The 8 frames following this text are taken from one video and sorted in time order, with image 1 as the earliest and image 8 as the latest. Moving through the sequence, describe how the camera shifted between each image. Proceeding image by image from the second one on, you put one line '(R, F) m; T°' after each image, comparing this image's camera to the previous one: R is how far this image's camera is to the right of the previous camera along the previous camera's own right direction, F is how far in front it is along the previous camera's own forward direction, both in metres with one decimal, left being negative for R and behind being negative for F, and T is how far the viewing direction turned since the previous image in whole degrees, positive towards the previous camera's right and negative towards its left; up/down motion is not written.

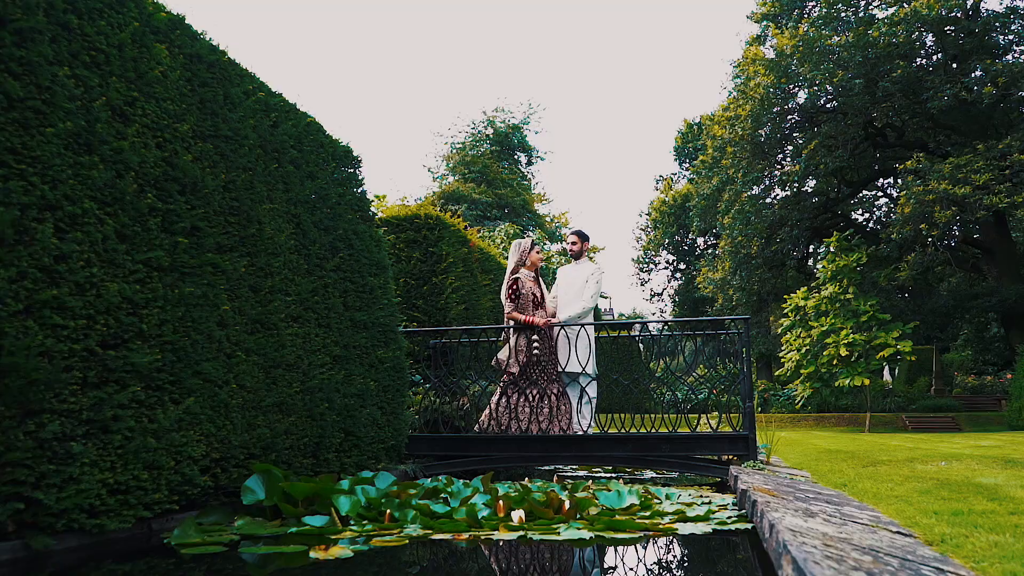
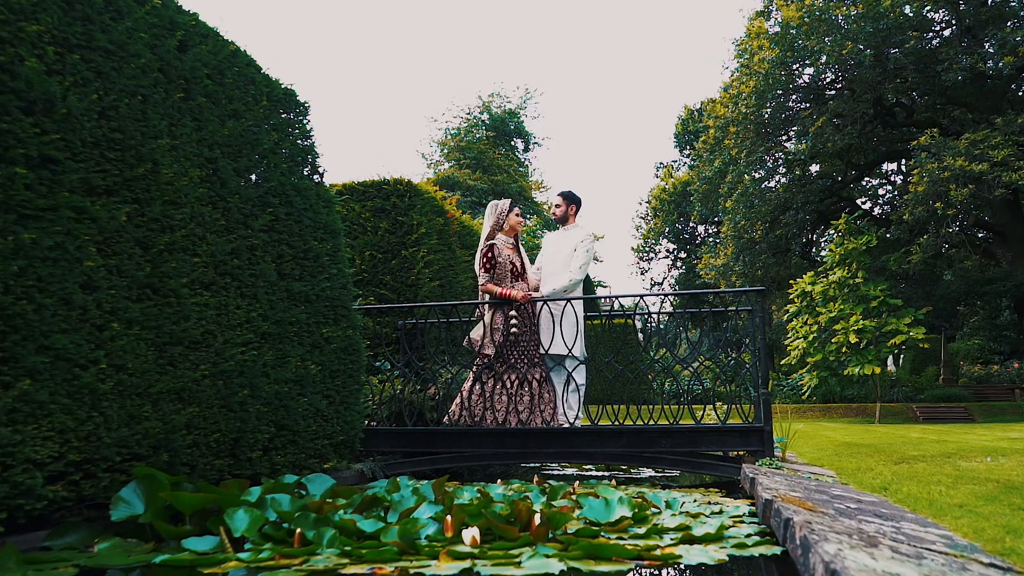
(+0.2, +0.8) m; 0°
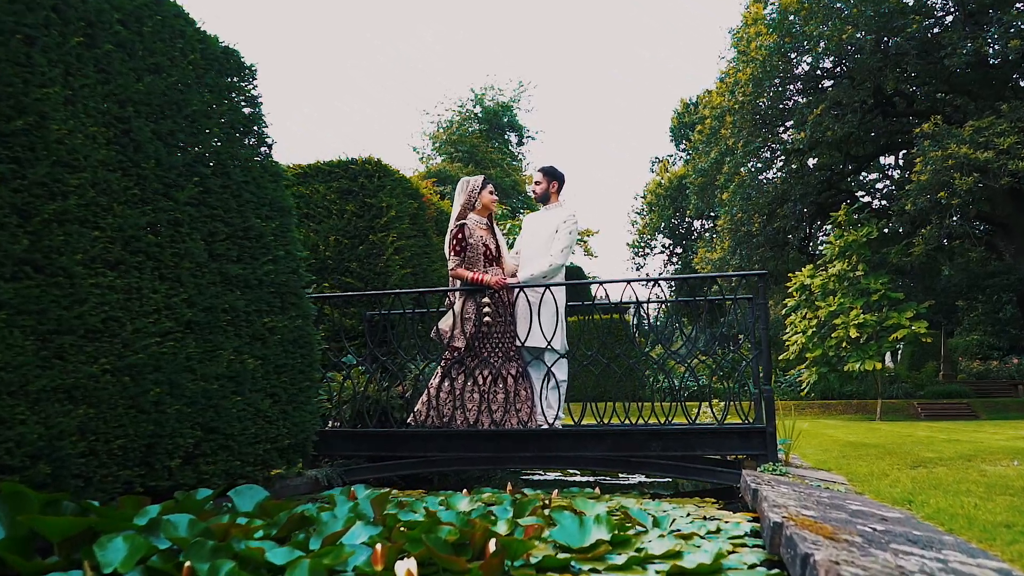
(+0.1, +0.5) m; 0°
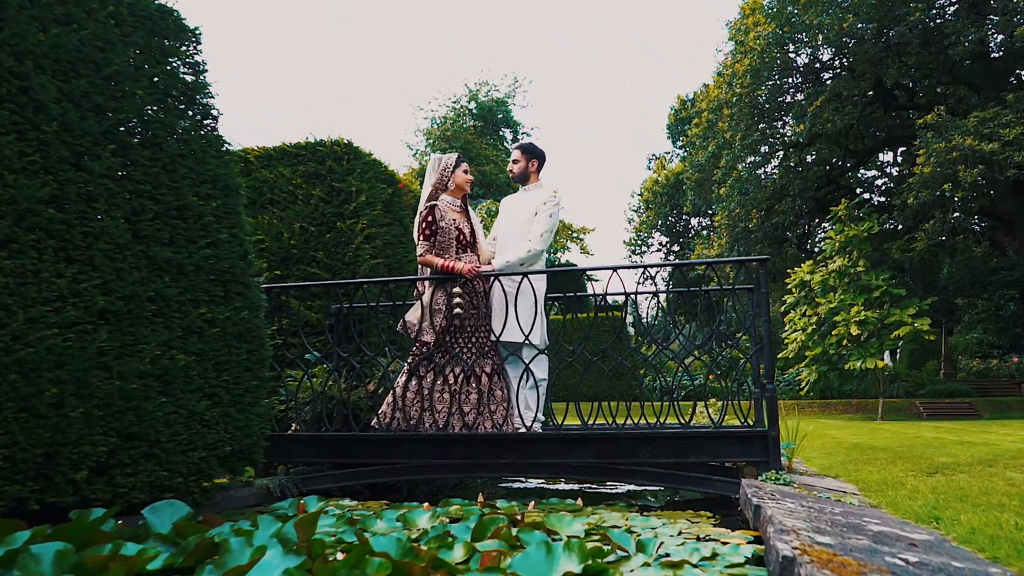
(+0.1, +0.4) m; 0°
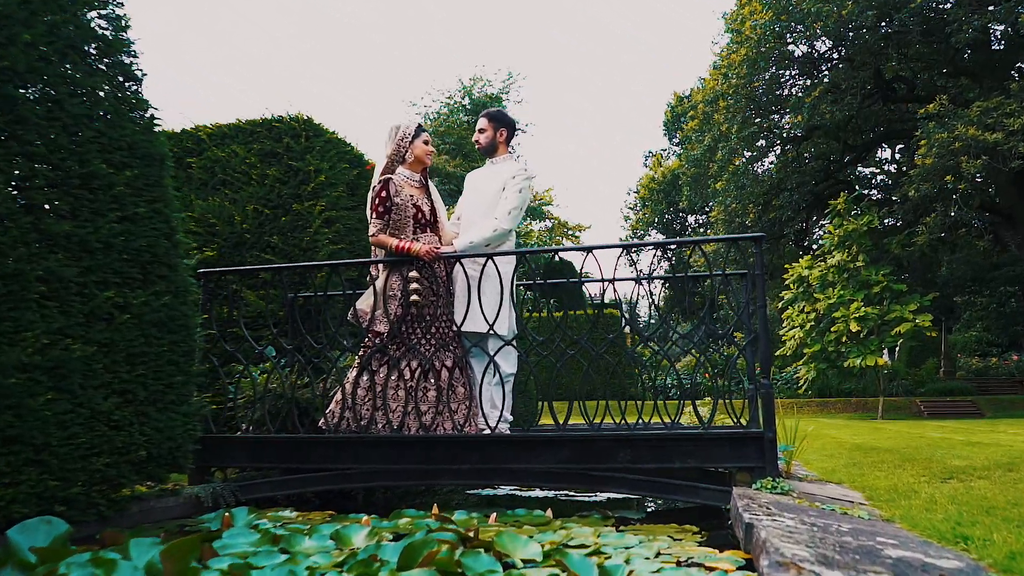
(+0.2, +0.4) m; 0°
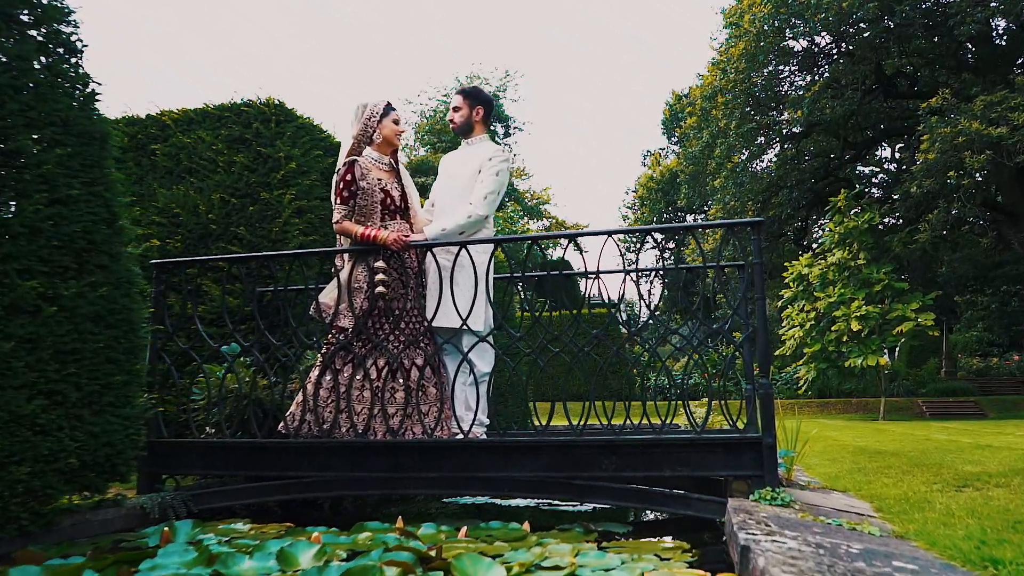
(+0.1, +0.3) m; 0°
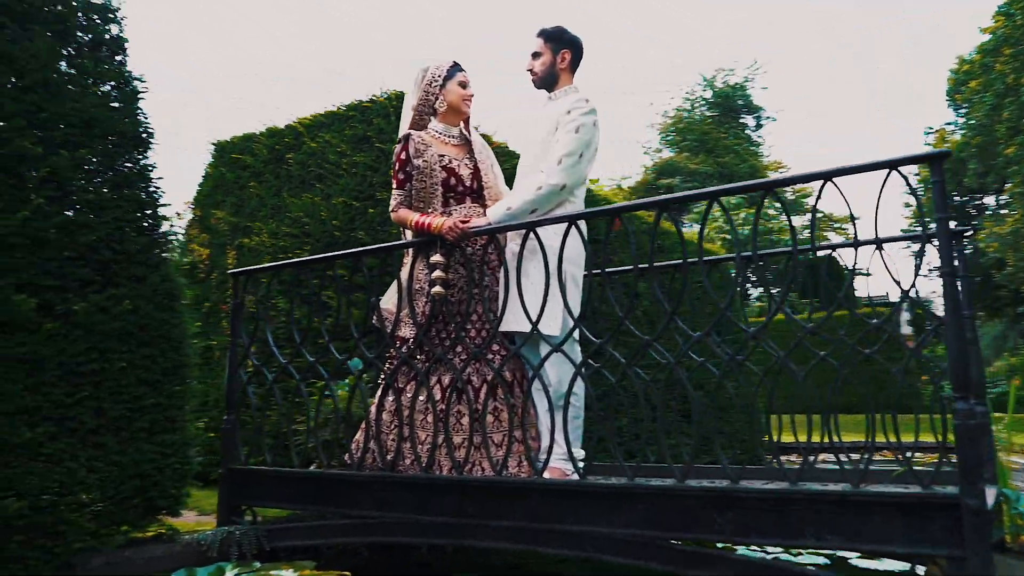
(+0.5, +0.8) m; -19°
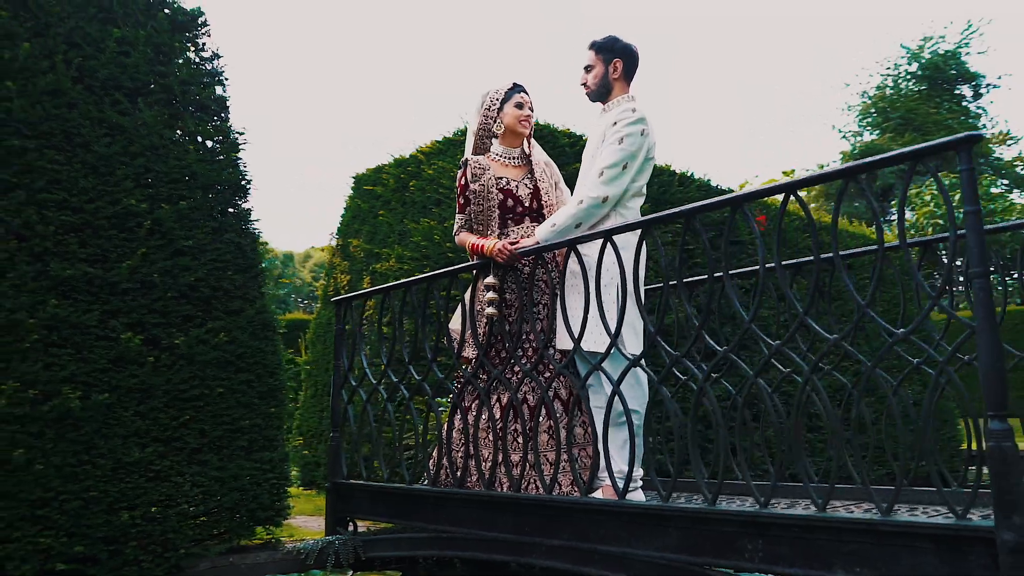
(+0.5, 0.0) m; -14°
